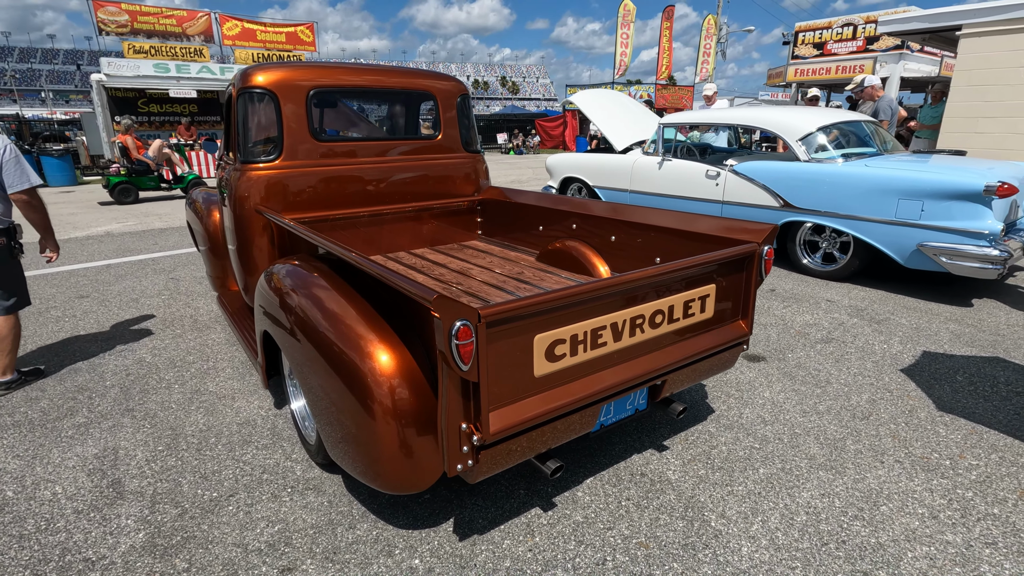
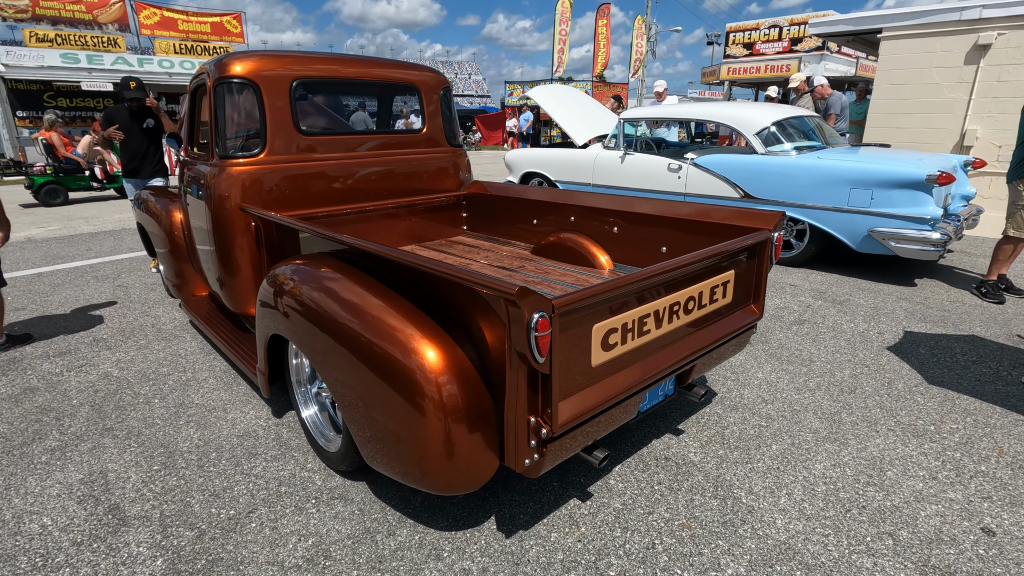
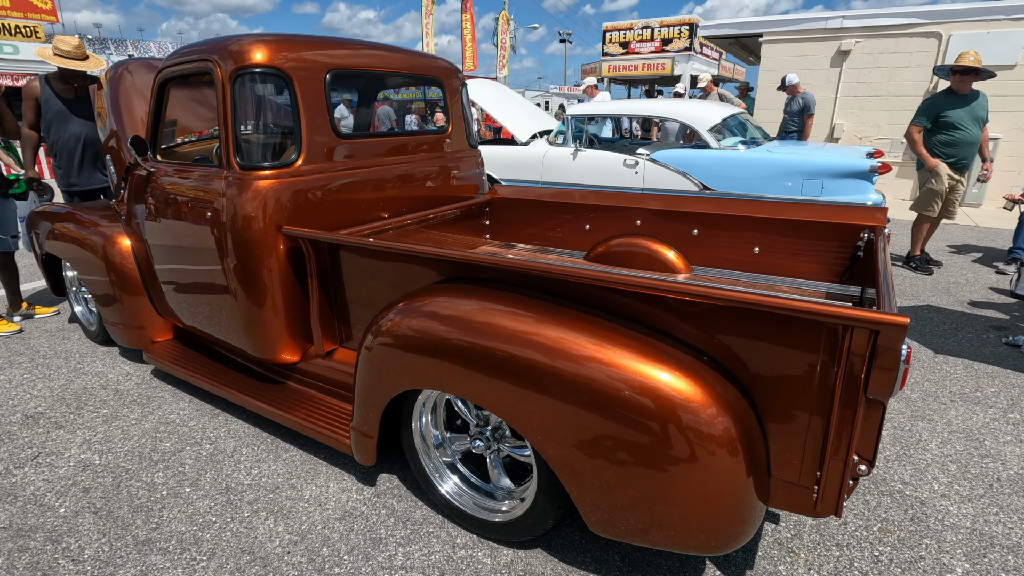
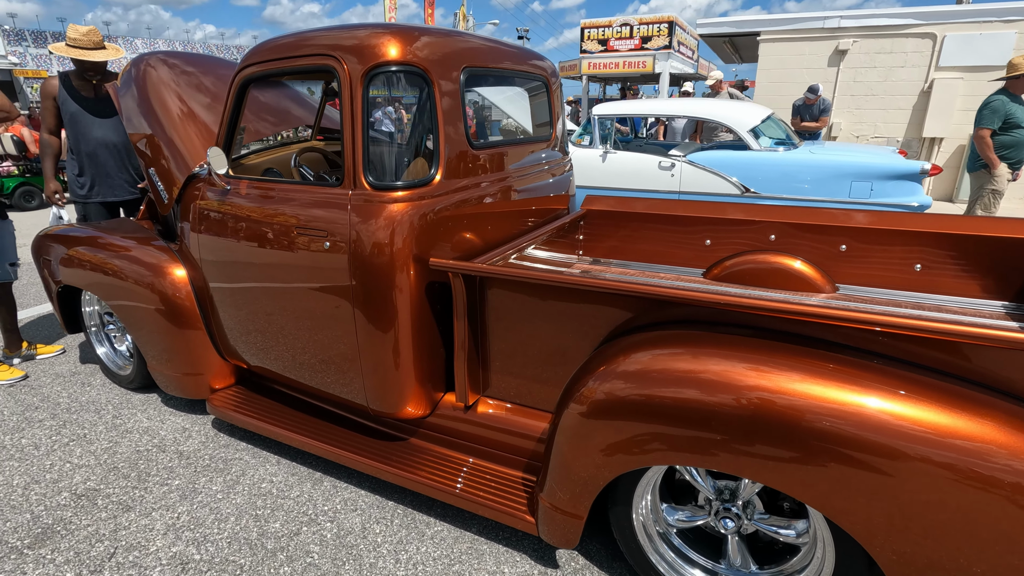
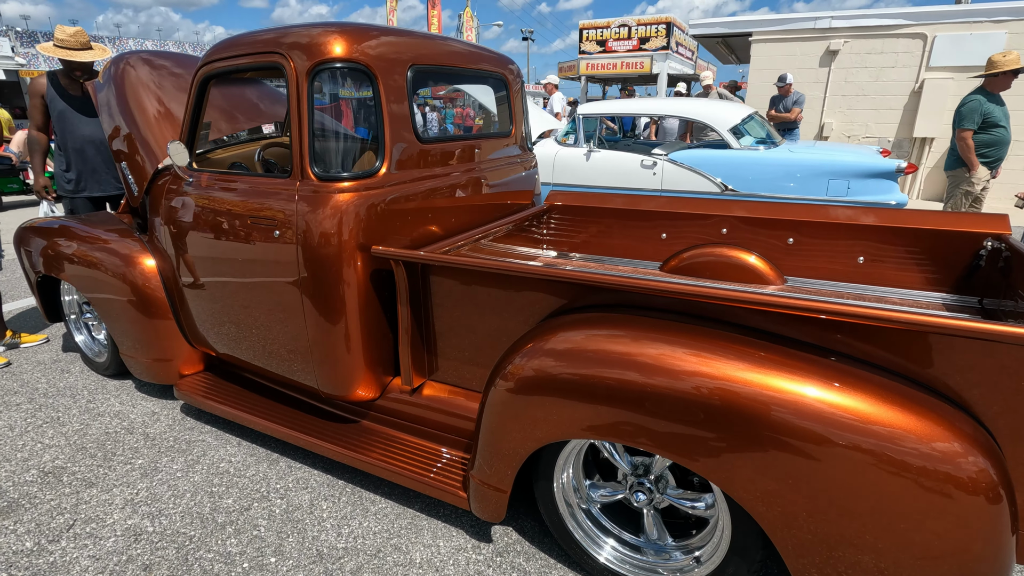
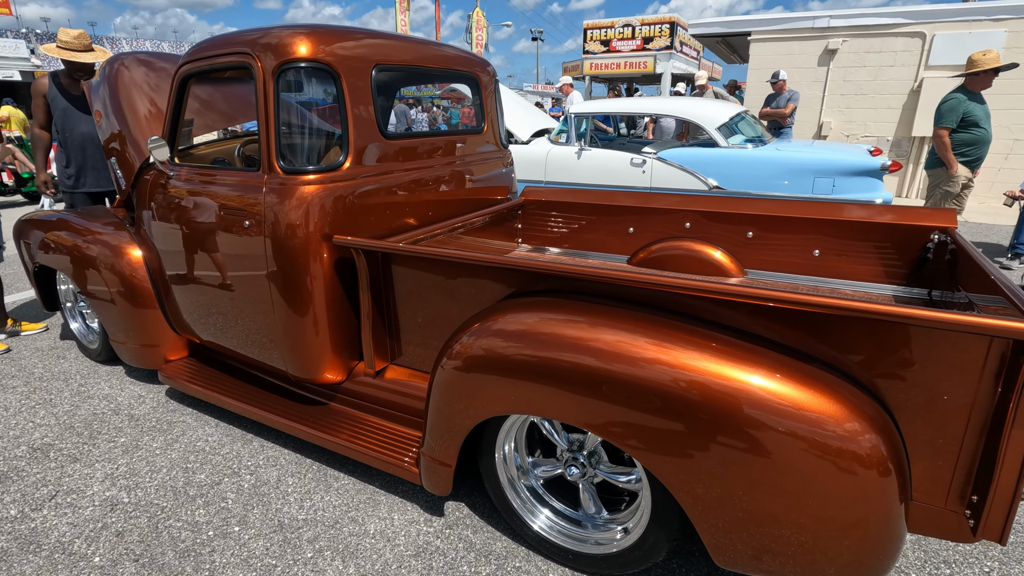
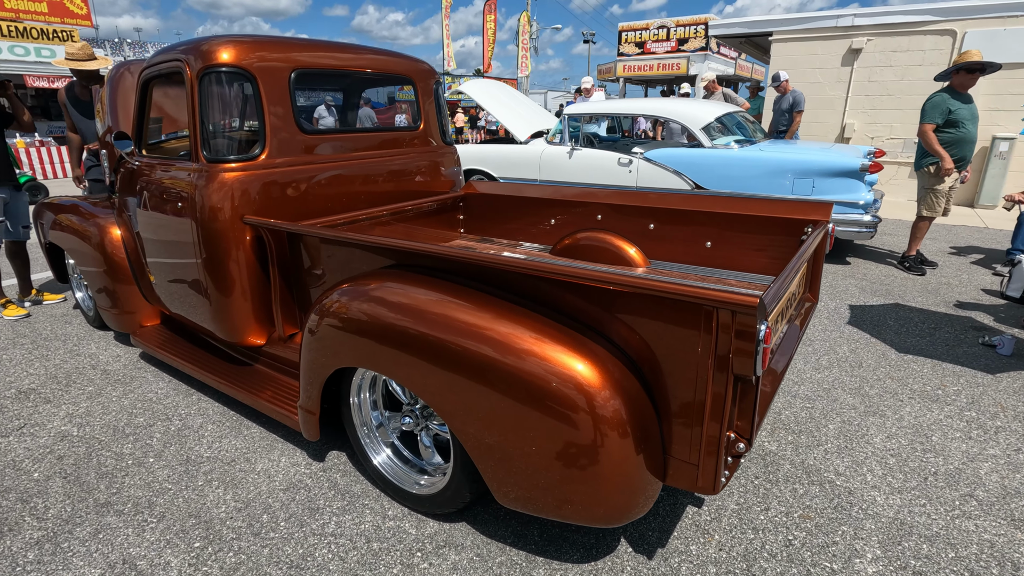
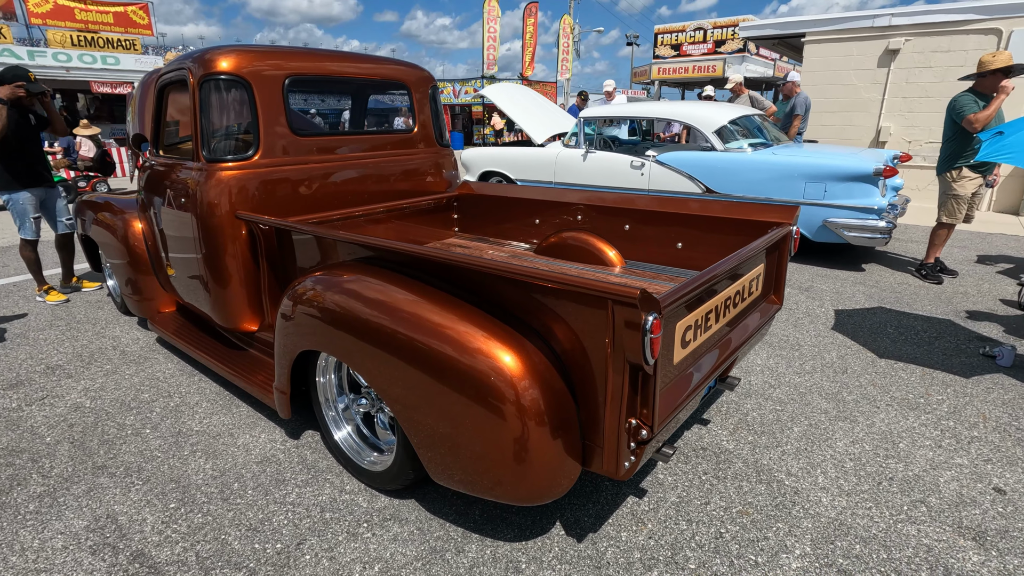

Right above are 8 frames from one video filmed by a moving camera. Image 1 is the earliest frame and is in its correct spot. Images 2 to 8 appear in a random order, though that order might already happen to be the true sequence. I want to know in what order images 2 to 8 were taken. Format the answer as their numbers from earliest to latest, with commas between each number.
2, 8, 7, 3, 6, 5, 4
